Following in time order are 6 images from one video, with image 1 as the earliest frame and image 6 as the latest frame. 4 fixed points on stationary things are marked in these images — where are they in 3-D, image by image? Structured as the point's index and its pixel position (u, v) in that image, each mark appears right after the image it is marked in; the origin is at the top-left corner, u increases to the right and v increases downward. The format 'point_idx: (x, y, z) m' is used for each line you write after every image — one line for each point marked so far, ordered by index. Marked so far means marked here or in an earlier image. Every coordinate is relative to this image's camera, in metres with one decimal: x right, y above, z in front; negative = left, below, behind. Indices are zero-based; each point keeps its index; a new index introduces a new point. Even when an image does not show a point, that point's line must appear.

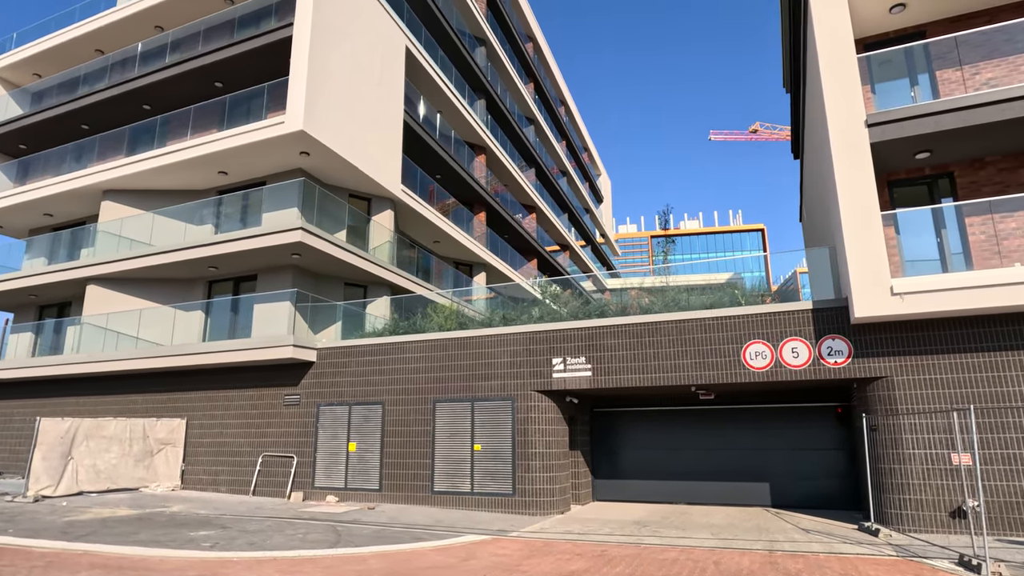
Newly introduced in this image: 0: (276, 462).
0: (-5.1, -3.7, +13.1) m
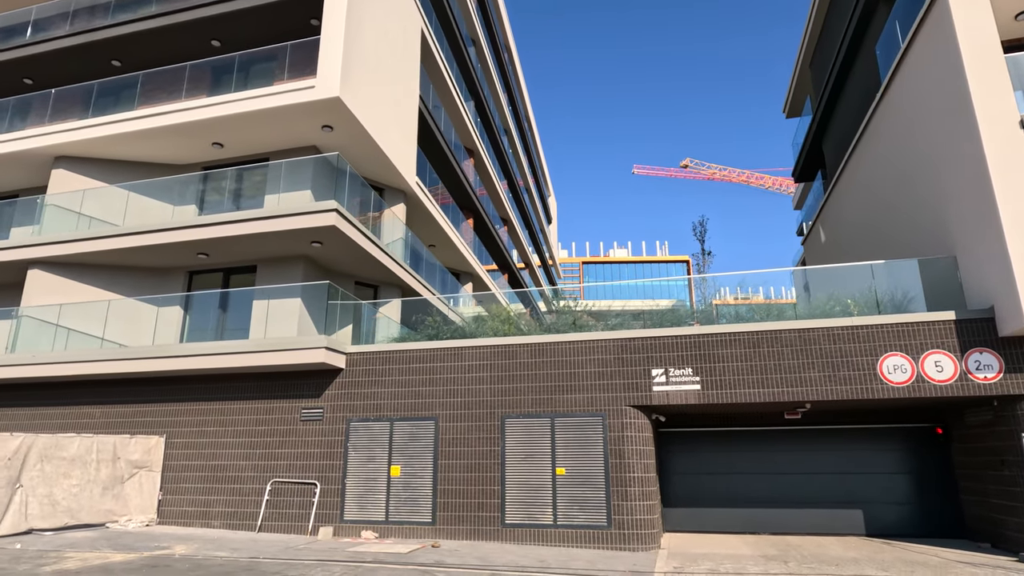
0: (-3.9, -3.5, +10.8) m
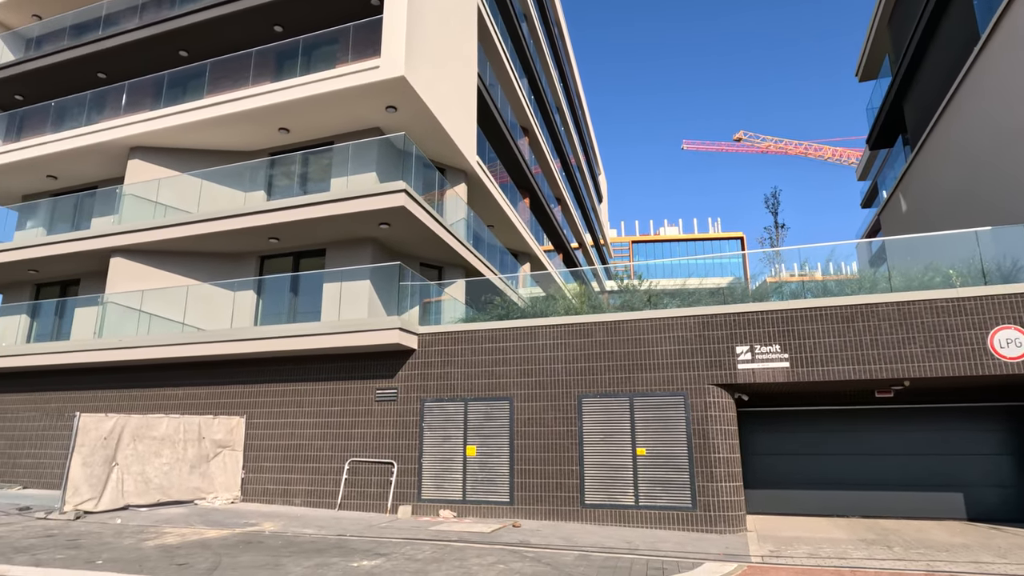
0: (-2.6, -3.2, +10.9) m
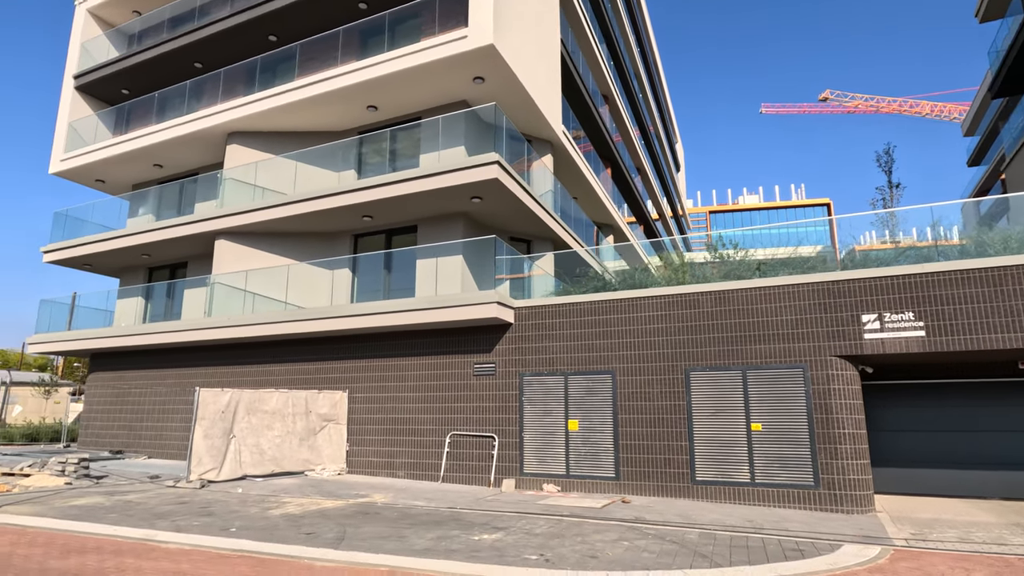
0: (-0.8, -2.8, +11.0) m
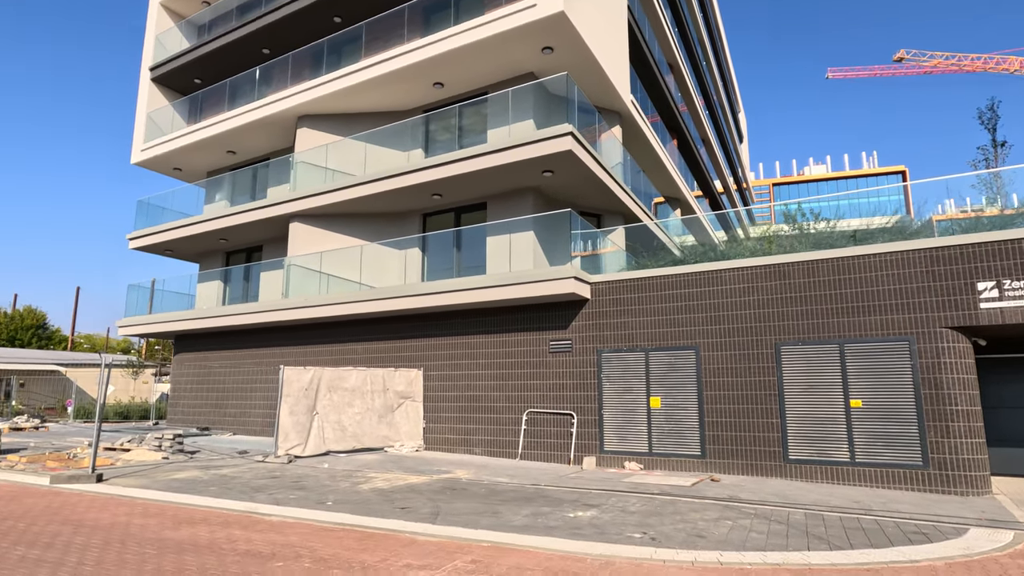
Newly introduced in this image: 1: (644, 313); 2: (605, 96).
0: (+0.6, -2.3, +10.9) m
1: (+2.2, -0.4, +10.3) m
2: (+2.1, +4.3, +13.8) m
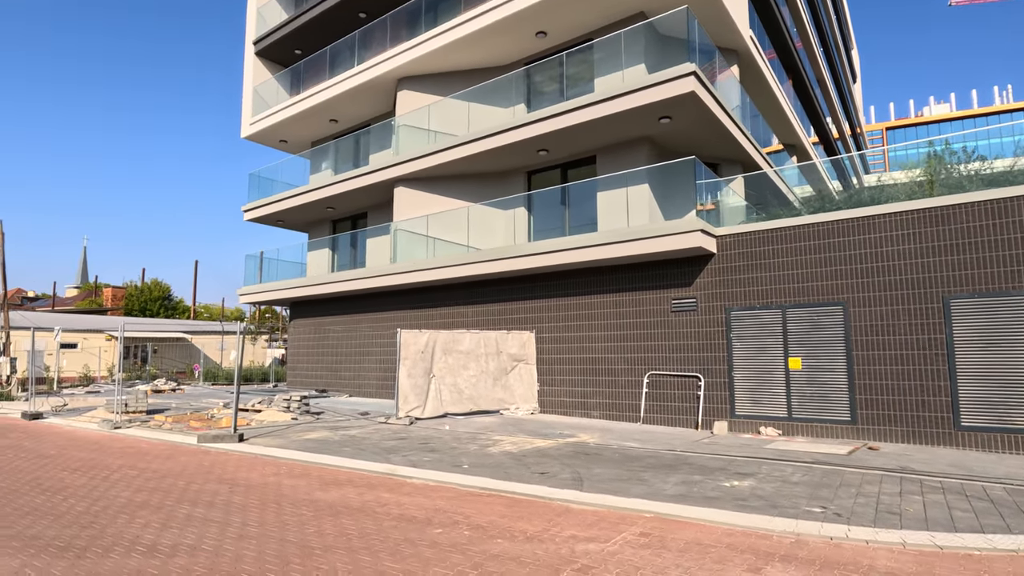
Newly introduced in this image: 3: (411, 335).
0: (+2.6, -1.6, +10.3) m
1: (+4.1, +0.3, +9.4) m
2: (+4.3, +5.3, +12.6) m
3: (-1.7, -0.8, +10.5) m
